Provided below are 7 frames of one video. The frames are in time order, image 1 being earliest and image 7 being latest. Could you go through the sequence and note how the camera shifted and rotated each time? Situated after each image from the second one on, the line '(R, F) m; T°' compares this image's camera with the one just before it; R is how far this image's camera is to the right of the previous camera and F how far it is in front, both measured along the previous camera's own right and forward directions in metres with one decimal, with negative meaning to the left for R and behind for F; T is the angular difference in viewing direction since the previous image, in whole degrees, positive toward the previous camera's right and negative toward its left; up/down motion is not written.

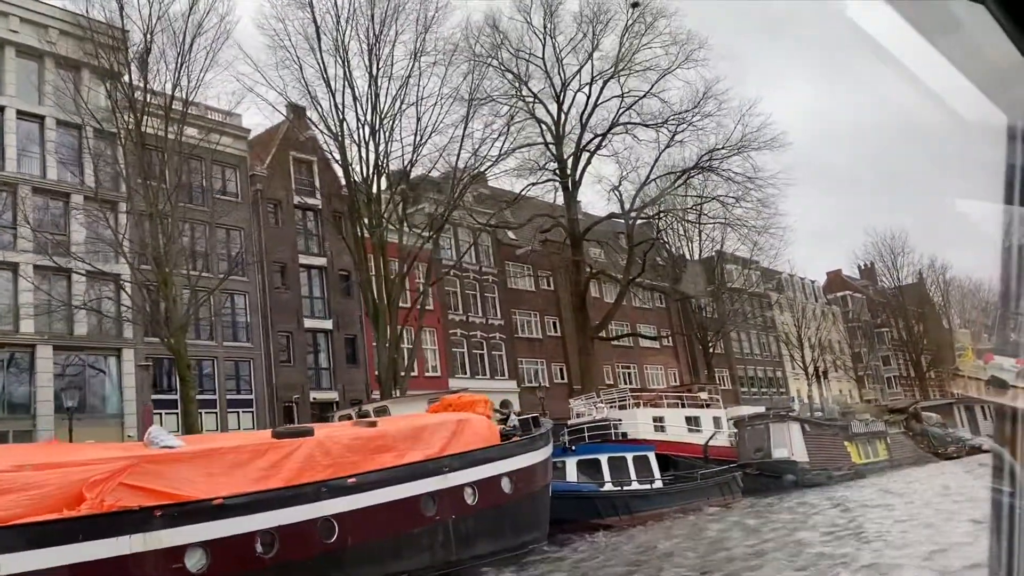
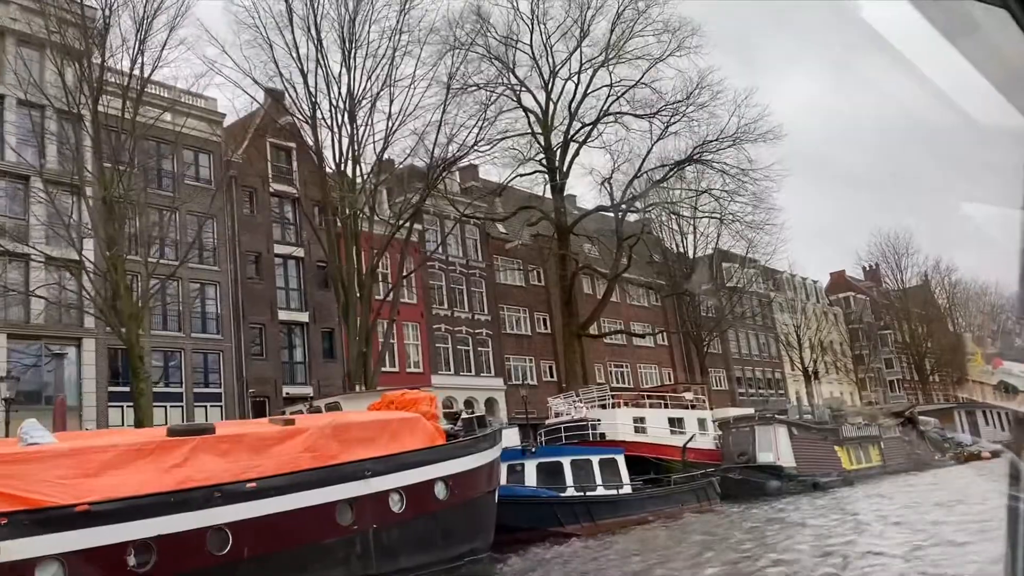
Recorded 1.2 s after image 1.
(+0.7, +0.9) m; 0°
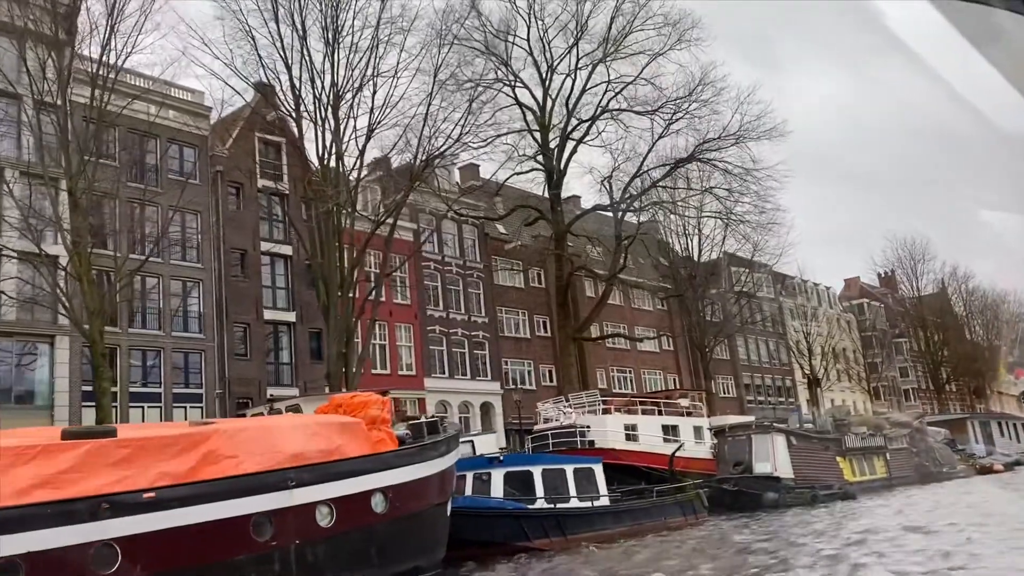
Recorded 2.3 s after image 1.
(+0.6, +0.8) m; -1°
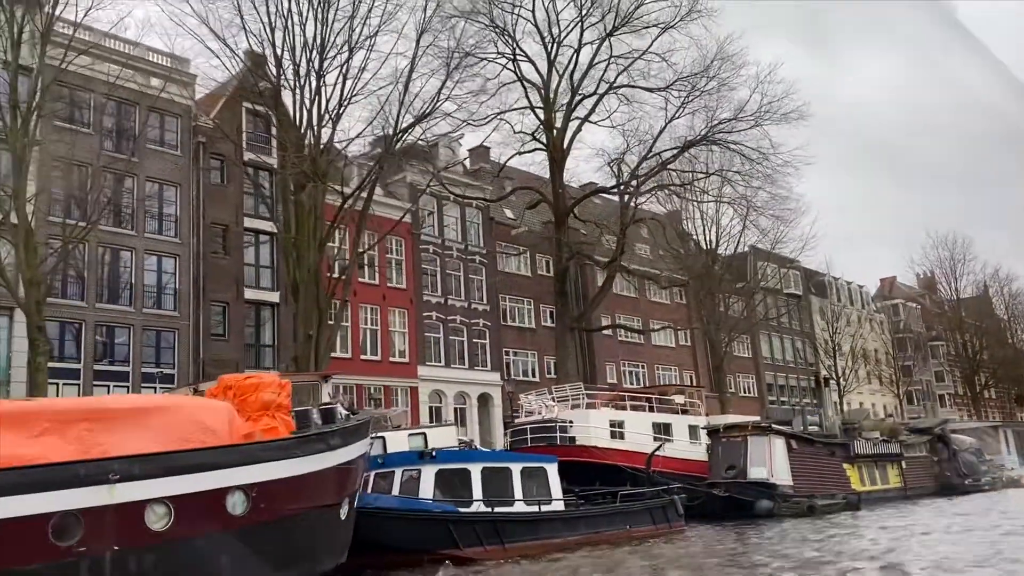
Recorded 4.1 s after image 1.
(+1.1, +1.4) m; -2°
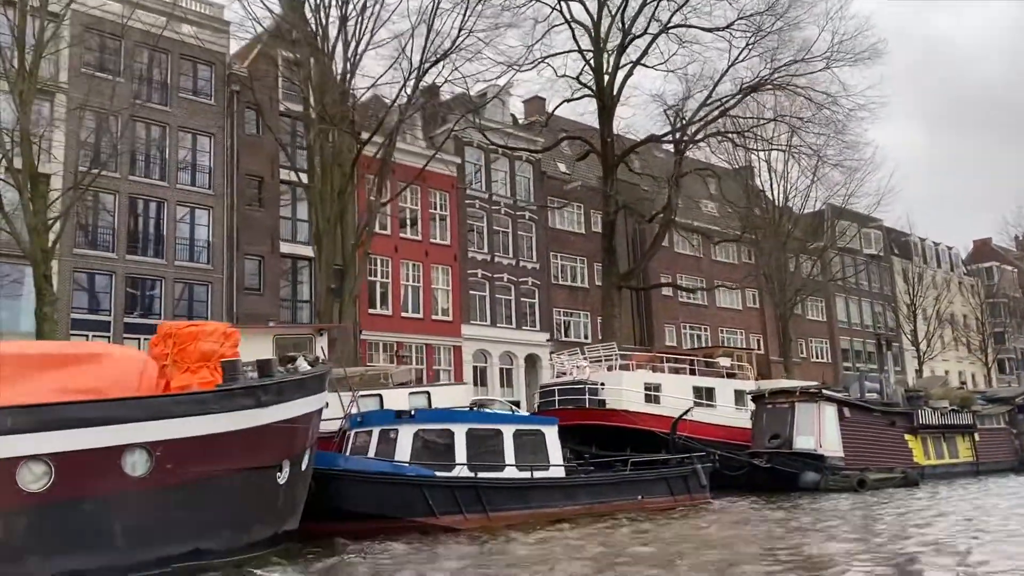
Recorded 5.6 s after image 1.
(+0.9, +1.1) m; -5°
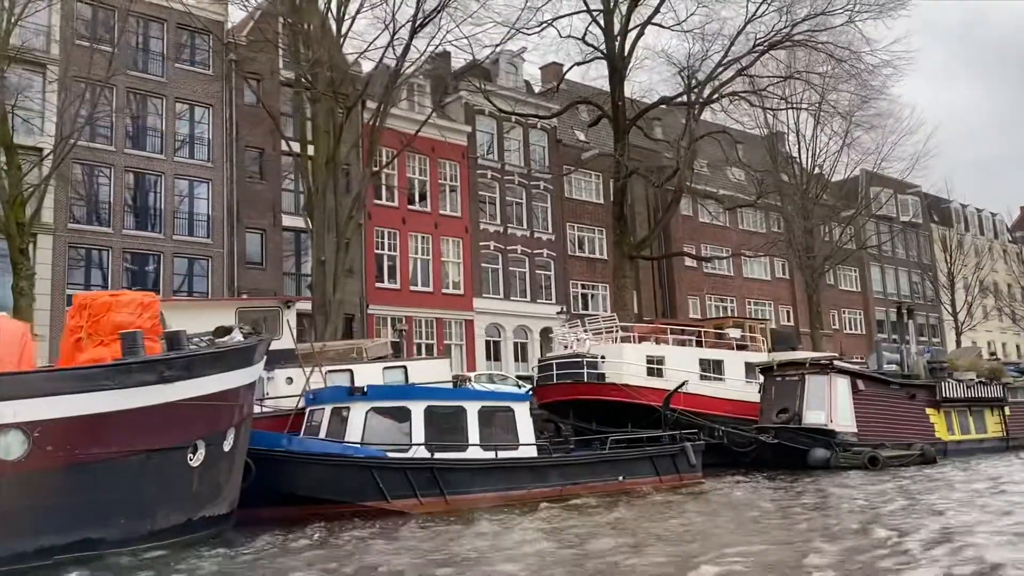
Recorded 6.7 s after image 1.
(+0.8, +0.7) m; -3°
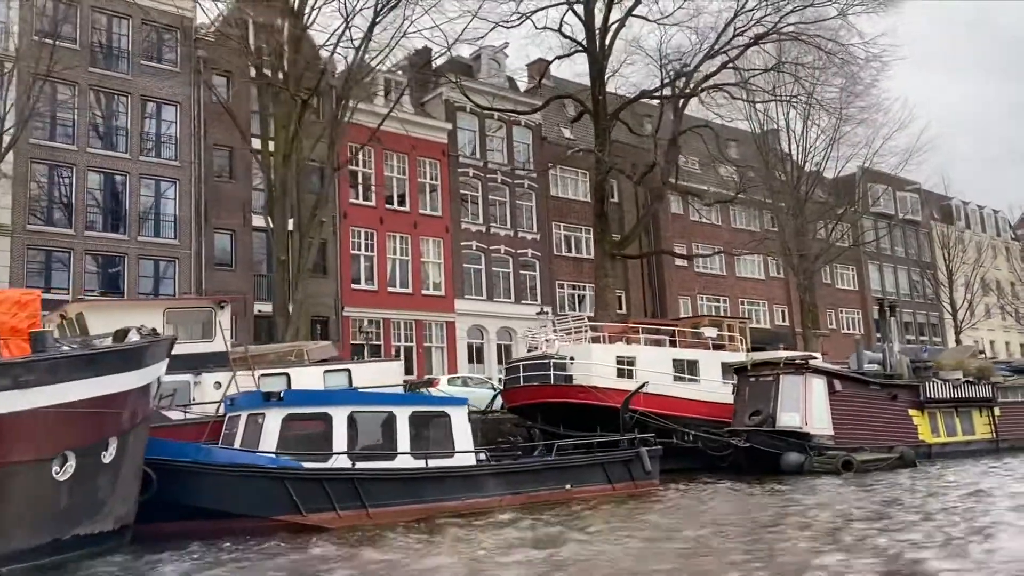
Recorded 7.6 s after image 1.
(+0.7, +0.6) m; 0°
